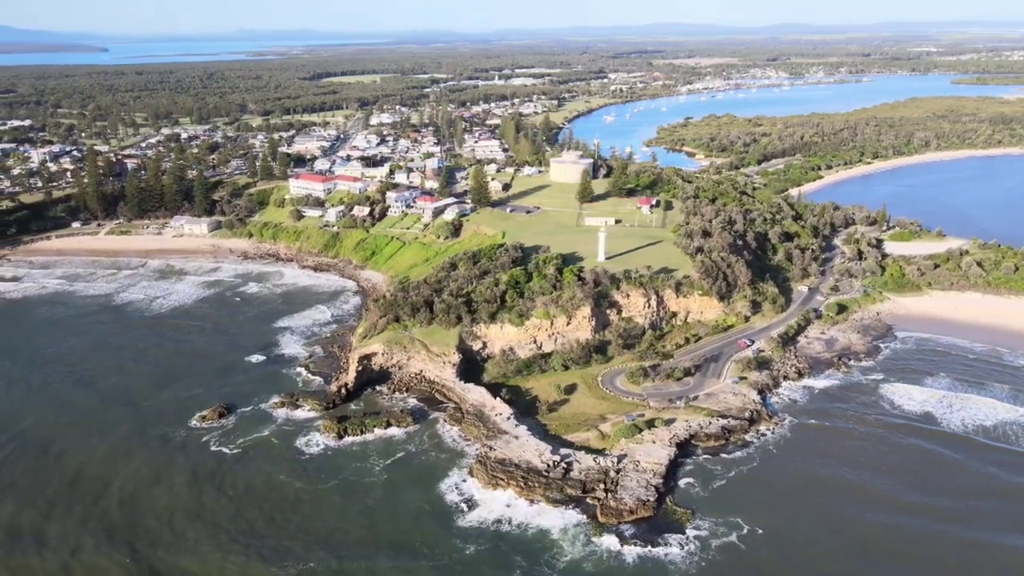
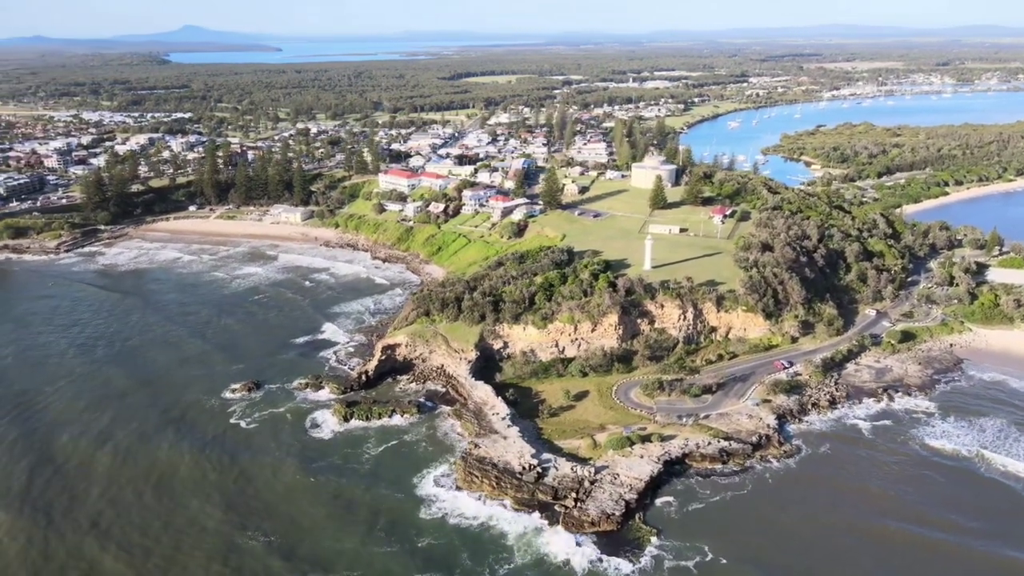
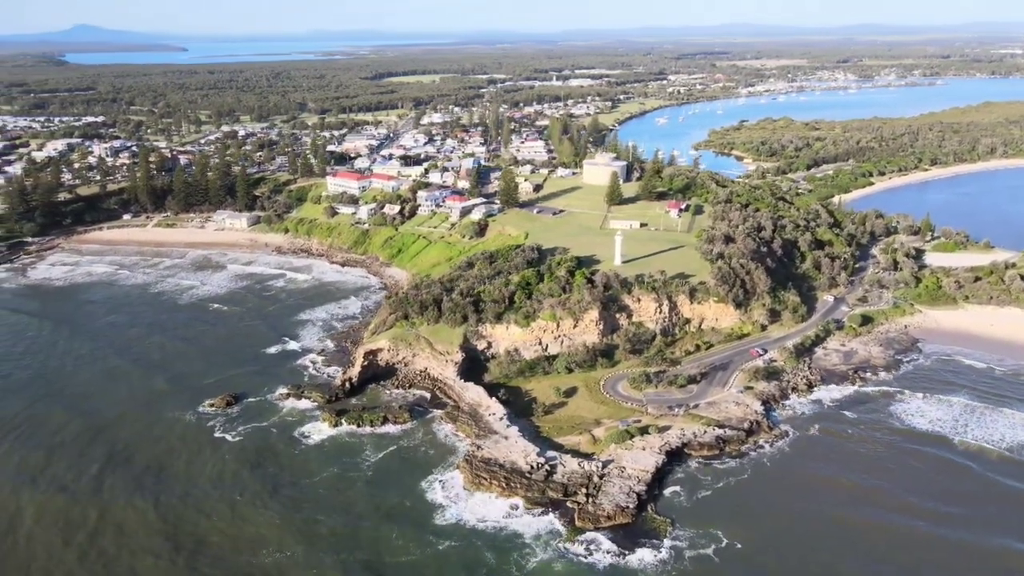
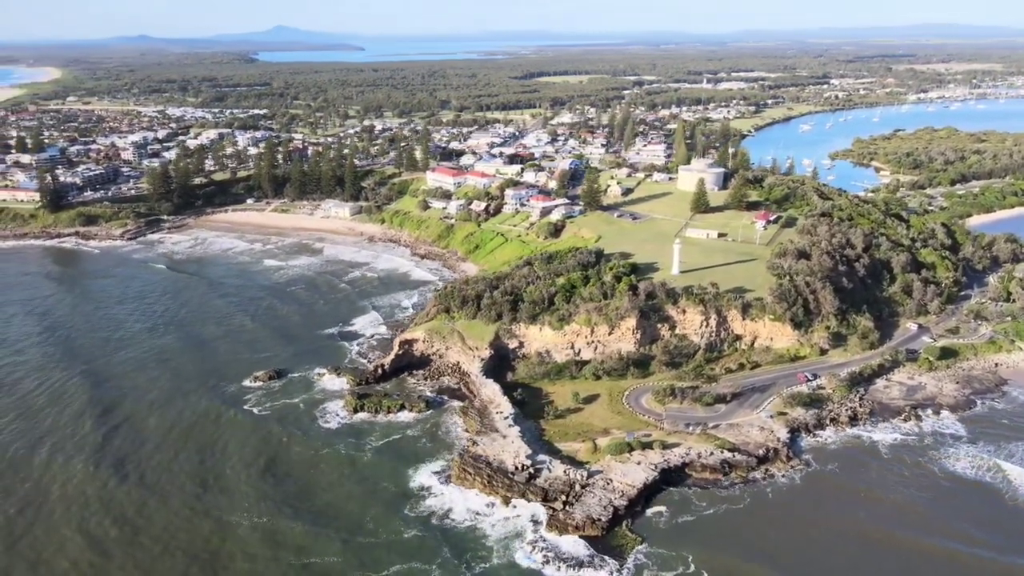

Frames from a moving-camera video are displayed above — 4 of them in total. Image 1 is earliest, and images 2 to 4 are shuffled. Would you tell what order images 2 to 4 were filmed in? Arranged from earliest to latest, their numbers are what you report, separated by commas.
3, 2, 4
